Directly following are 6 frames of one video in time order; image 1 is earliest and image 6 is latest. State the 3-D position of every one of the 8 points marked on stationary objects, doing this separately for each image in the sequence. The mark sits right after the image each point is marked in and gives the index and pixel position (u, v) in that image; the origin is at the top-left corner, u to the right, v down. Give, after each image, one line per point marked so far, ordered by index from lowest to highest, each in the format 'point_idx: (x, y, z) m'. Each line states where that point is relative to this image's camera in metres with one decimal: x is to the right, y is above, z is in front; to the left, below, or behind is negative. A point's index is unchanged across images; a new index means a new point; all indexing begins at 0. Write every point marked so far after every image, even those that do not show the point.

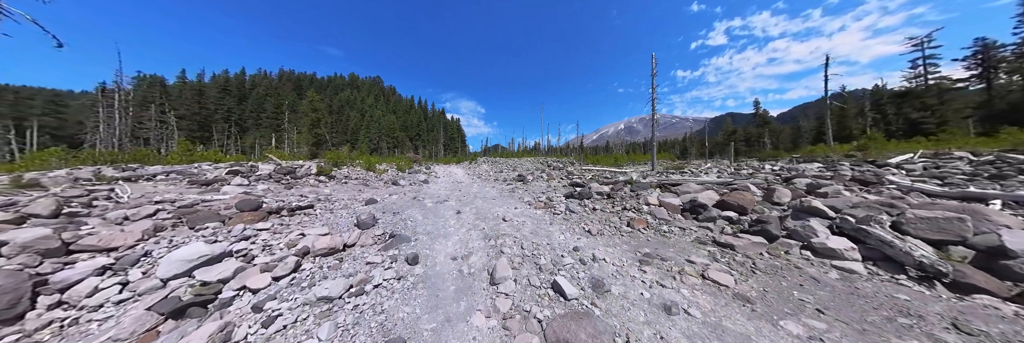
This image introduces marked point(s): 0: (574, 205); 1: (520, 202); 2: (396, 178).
0: (+2.2, -1.2, +5.9) m
1: (+0.3, -1.3, +6.8) m
2: (-9.9, -0.6, +14.9) m
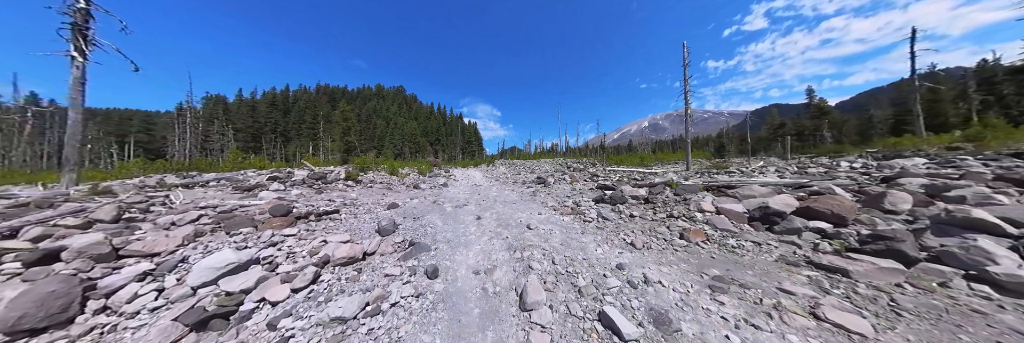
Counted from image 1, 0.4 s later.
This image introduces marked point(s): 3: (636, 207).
0: (+2.9, -1.2, +5.2) m
1: (+1.1, -1.3, +6.3) m
2: (-8.4, -0.9, +15.3) m
3: (+3.8, -1.1, +5.3) m
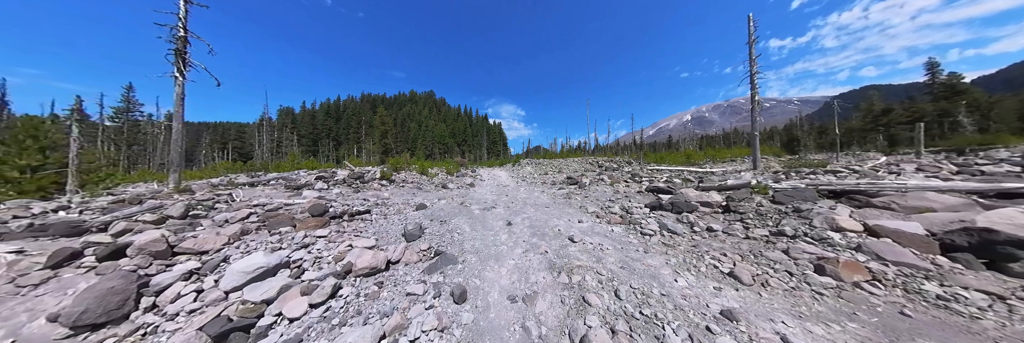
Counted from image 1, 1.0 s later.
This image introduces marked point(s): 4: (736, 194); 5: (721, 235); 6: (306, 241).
0: (+3.8, -1.2, +4.0) m
1: (+2.2, -1.3, +5.4) m
2: (-6.1, -0.9, +15.5) m
3: (+4.7, -1.1, +4.0) m
4: (+6.1, -0.6, +4.7) m
5: (+4.1, -1.3, +3.4) m
6: (-4.6, -1.6, +3.9) m
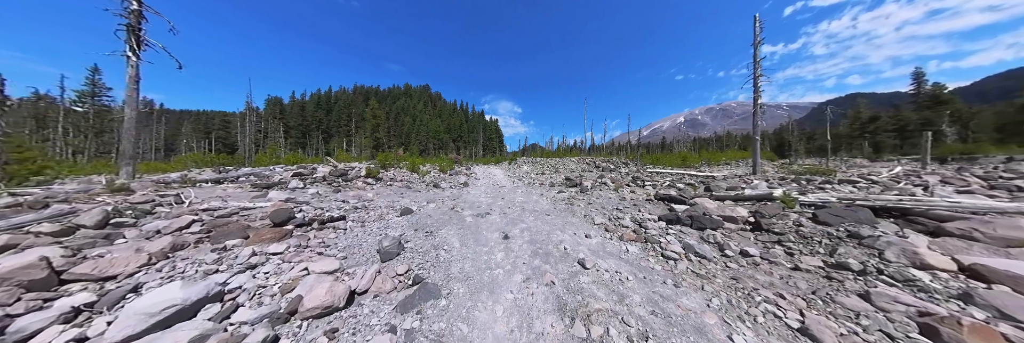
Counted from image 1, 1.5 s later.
0: (+3.7, -1.5, +3.4) m
1: (+2.1, -1.5, +4.8) m
2: (-6.4, -0.7, +14.7) m
3: (+4.7, -1.4, +3.5) m
4: (+6.1, -0.9, +4.2) m
5: (+4.1, -1.5, +2.8) m
6: (-4.7, -1.6, +3.1) m
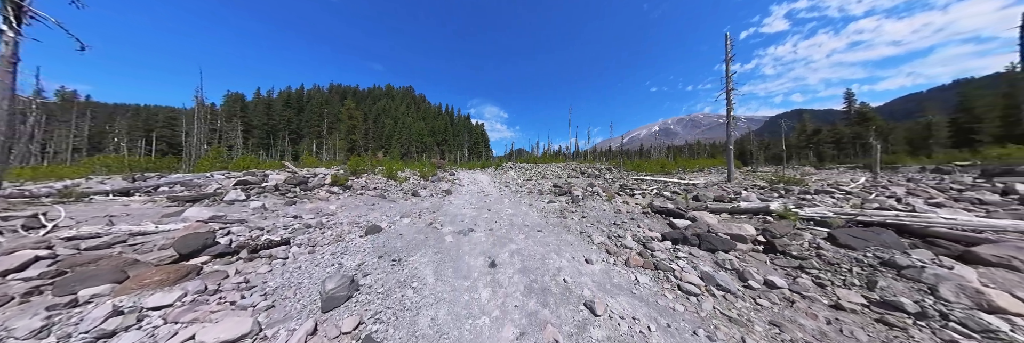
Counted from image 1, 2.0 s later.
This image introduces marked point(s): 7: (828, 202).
0: (+3.6, -1.8, +3.0) m
1: (+1.8, -1.8, +4.2) m
2: (-7.3, -1.3, +13.5) m
3: (+4.5, -1.7, +3.1) m
4: (+5.8, -1.2, +3.9) m
5: (+3.9, -1.8, +2.4) m
6: (-4.8, -1.9, +2.1) m
7: (+10.6, -1.0, +5.8) m
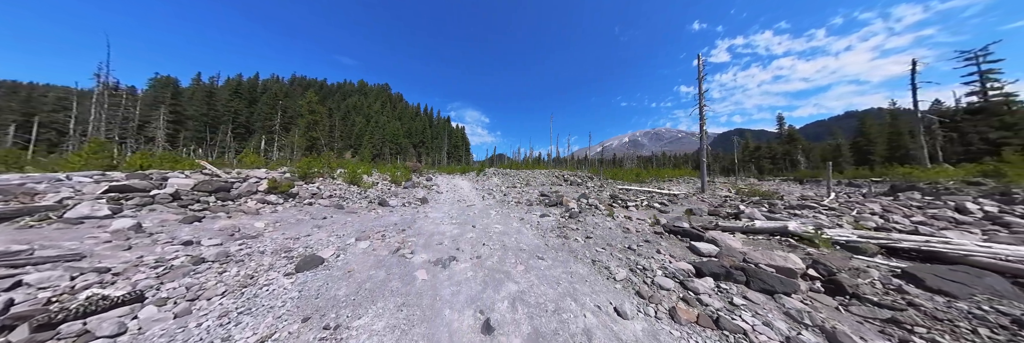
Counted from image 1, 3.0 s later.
0: (+3.7, -2.1, +2.2) m
1: (+1.9, -2.1, +3.2) m
2: (-8.2, -1.6, +11.5) m
3: (+4.6, -2.0, +2.4) m
4: (+5.8, -1.6, +3.3) m
5: (+4.1, -2.1, +1.6) m
6: (-4.5, -1.9, +0.4) m
7: (+10.4, -1.6, +5.7) m
